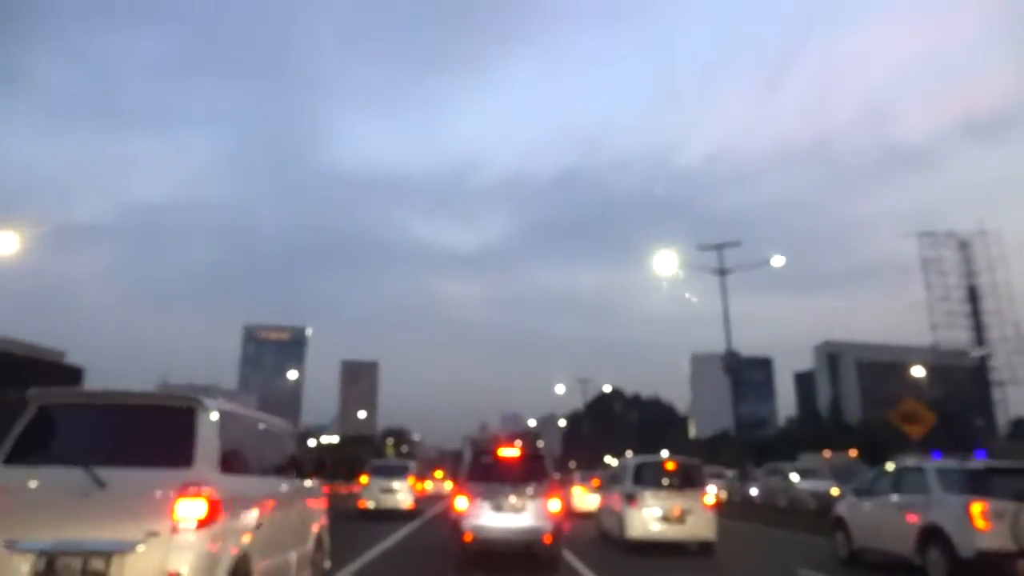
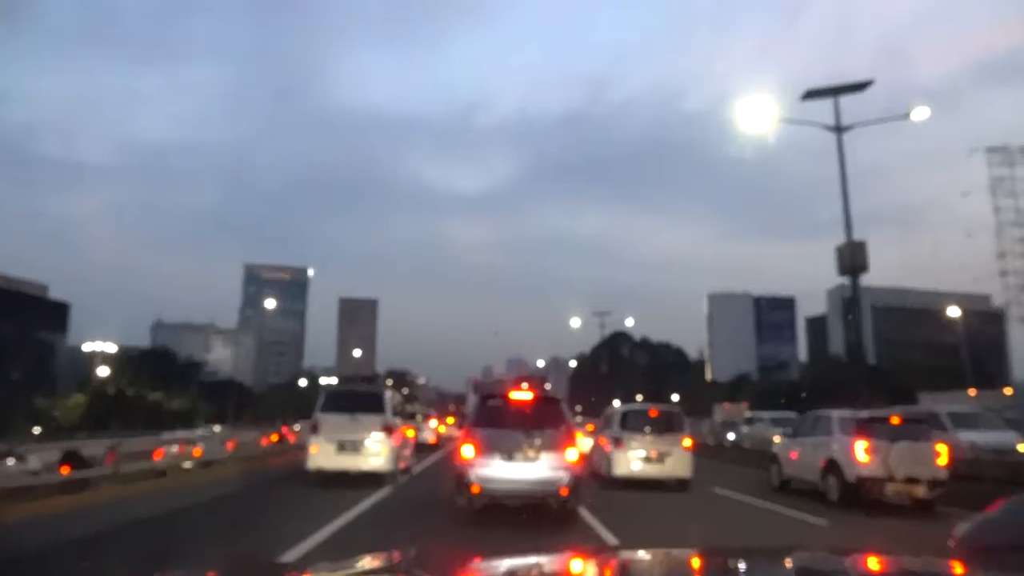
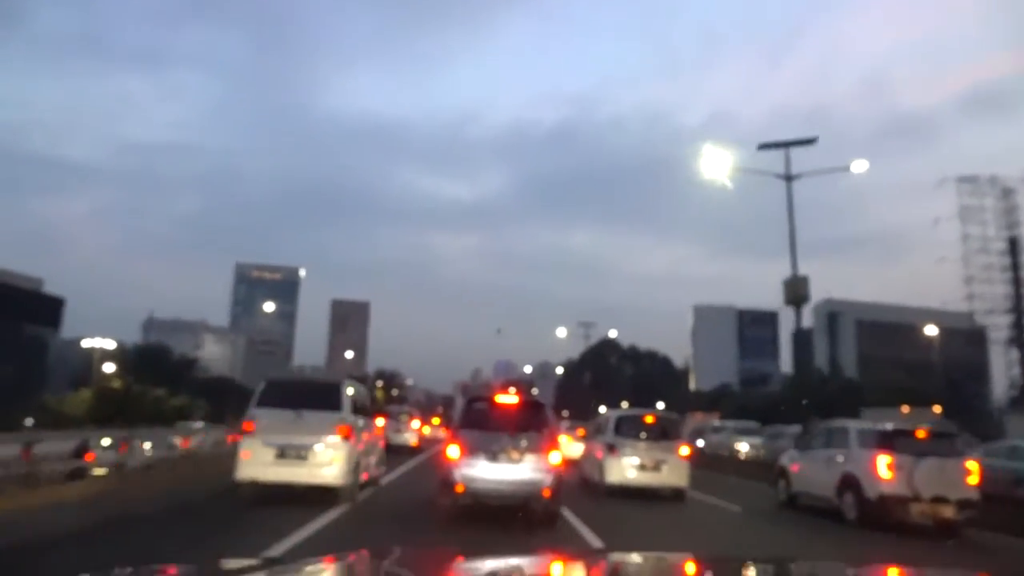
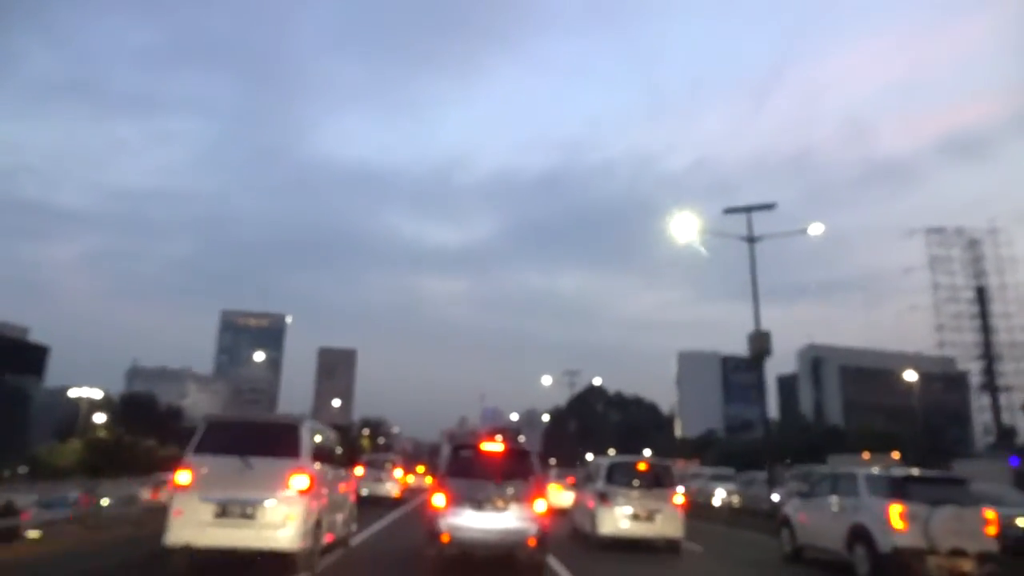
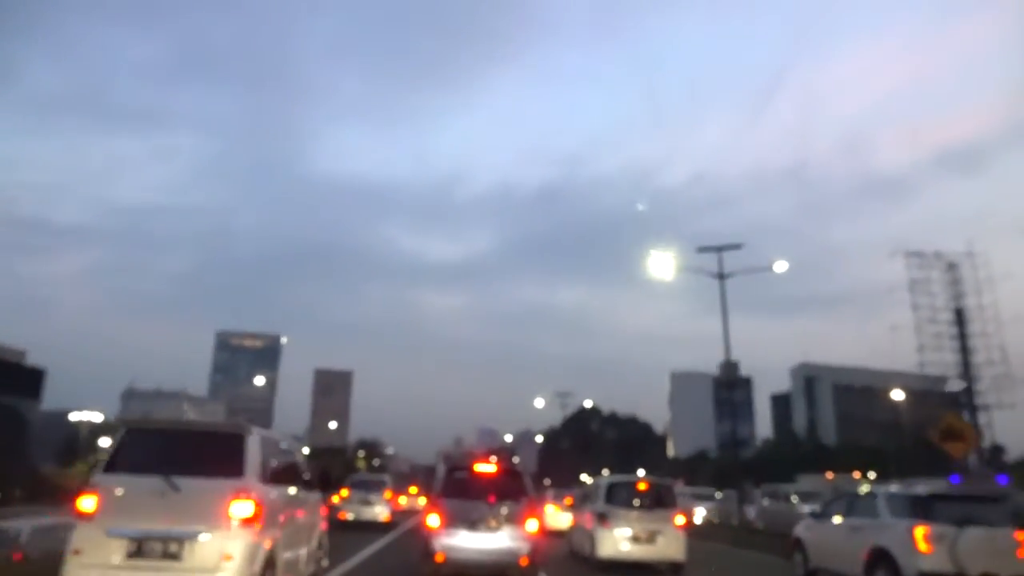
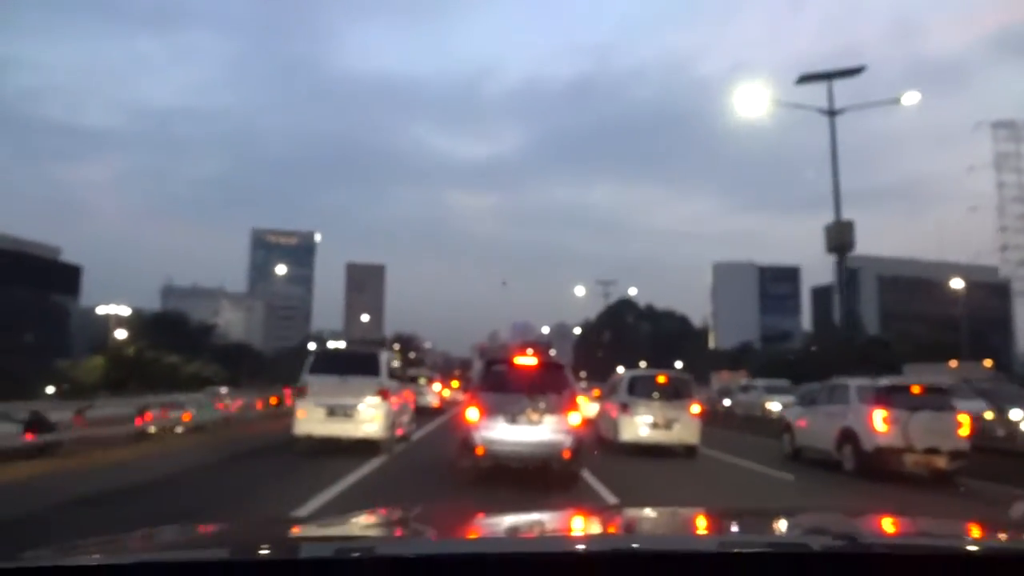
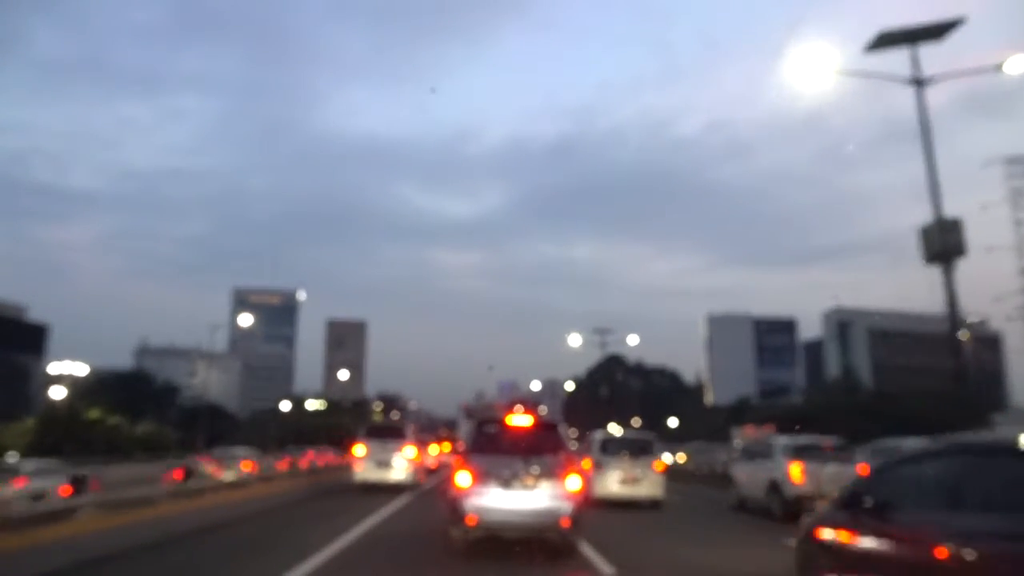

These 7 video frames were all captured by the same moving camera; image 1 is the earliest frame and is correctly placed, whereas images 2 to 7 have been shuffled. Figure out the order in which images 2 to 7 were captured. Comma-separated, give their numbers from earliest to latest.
5, 4, 3, 6, 2, 7
